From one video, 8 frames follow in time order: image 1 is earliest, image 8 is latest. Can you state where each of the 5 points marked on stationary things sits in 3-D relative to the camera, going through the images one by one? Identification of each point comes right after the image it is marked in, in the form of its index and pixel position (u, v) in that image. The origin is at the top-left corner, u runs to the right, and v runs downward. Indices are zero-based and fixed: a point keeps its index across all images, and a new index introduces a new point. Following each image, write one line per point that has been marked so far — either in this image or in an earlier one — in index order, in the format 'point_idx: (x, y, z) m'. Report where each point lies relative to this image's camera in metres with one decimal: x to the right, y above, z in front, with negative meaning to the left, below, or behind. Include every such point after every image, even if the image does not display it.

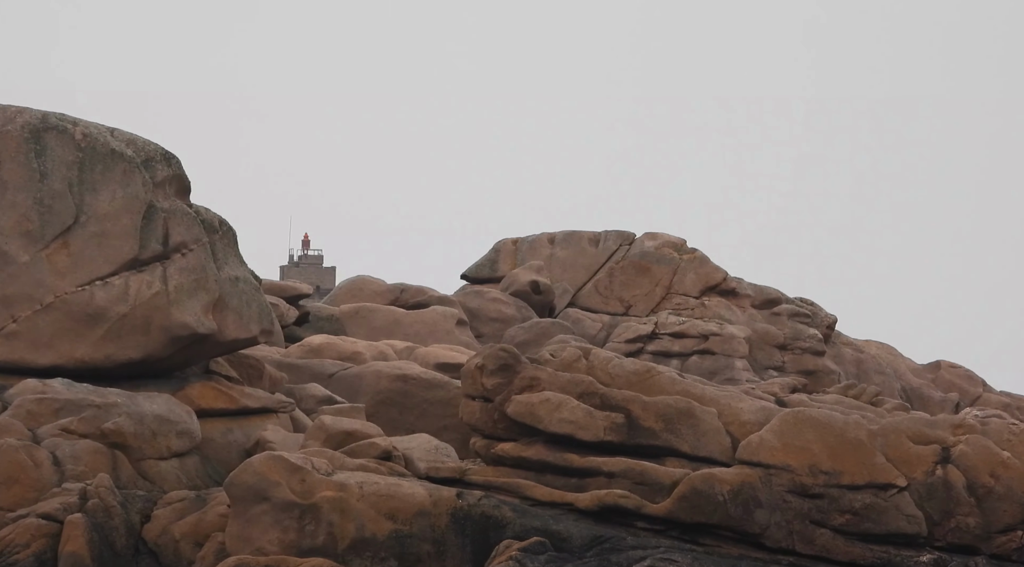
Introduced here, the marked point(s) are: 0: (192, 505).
0: (-3.1, -2.2, +13.4) m
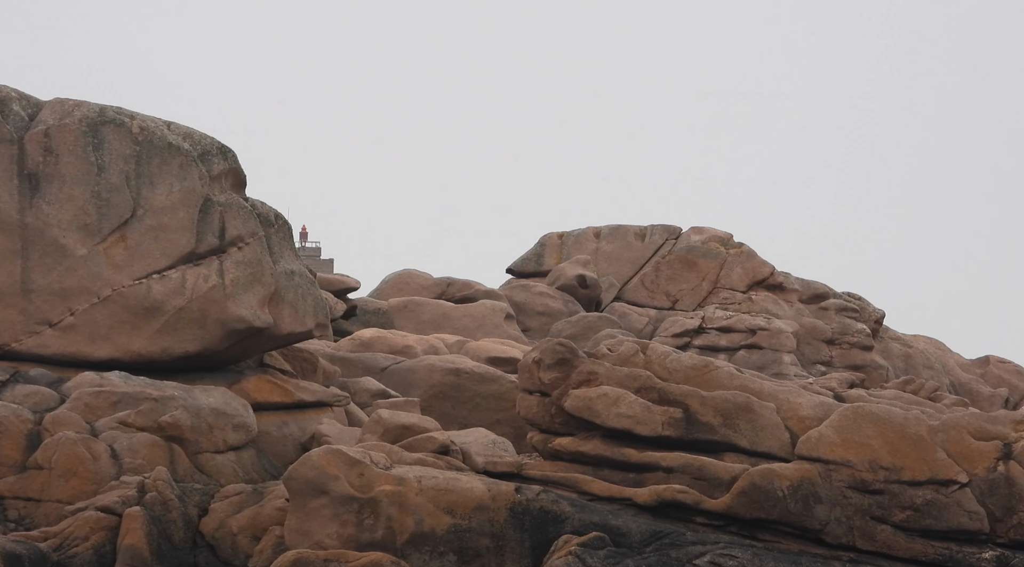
0: (-2.6, -2.1, +13.5) m
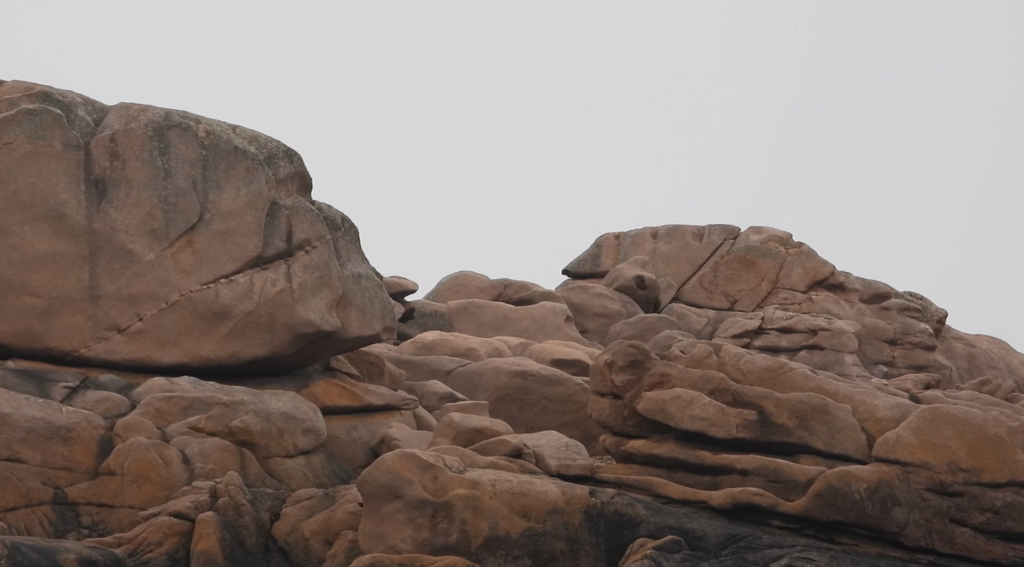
0: (-1.9, -2.1, +13.4) m
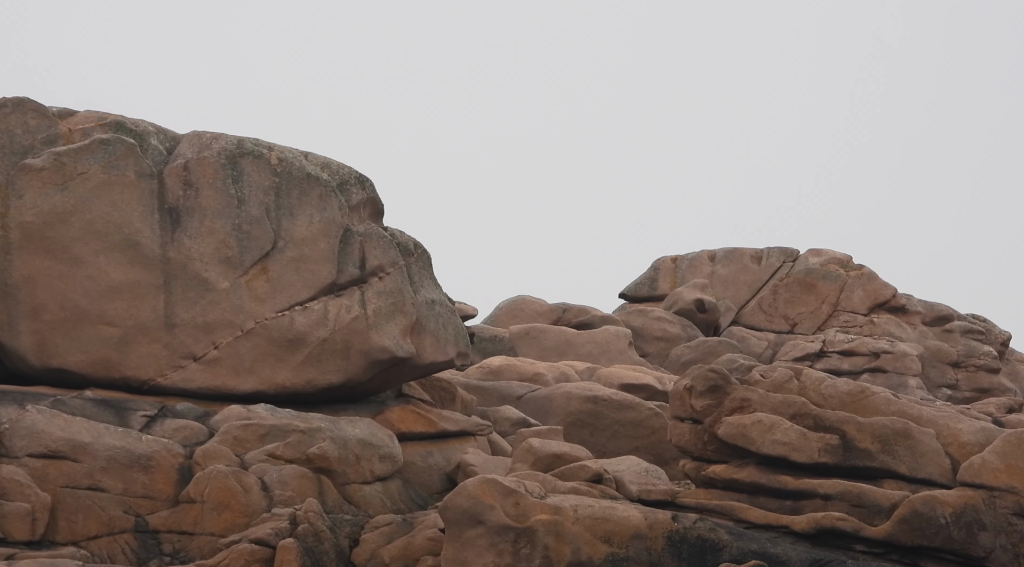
0: (-1.1, -2.4, +13.4) m
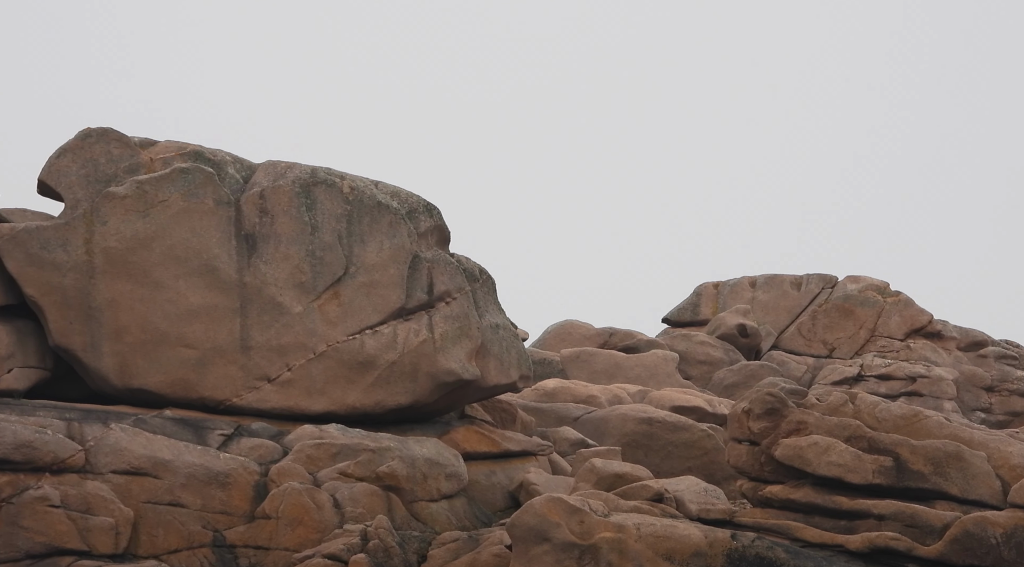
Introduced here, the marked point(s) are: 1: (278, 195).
0: (-0.5, -2.6, +13.9) m
1: (-2.4, +0.9, +14.4) m
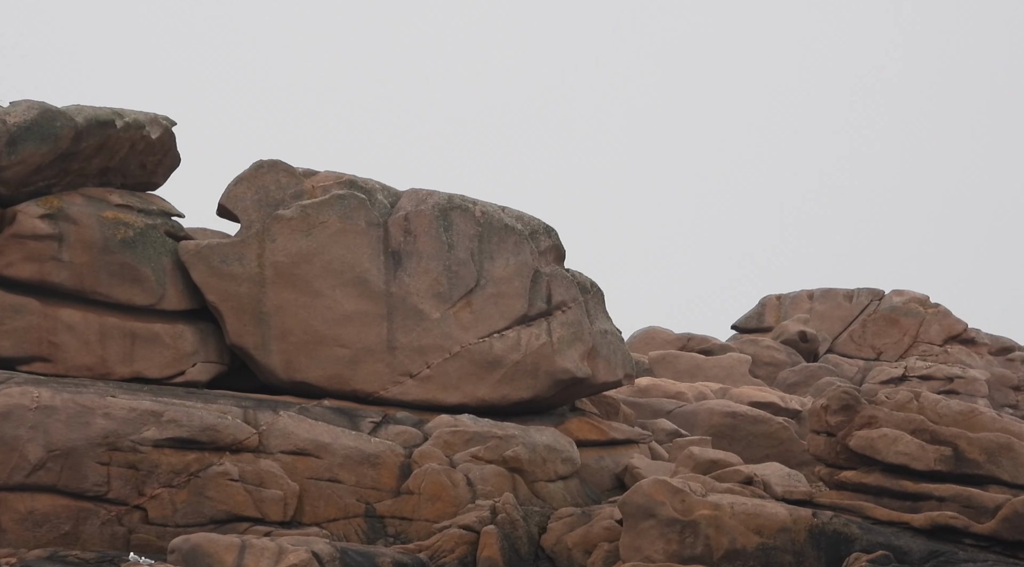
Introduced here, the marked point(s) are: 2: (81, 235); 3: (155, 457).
0: (+0.8, -2.8, +16.2) m
1: (-1.1, +0.8, +16.8) m
2: (-4.9, +0.6, +15.8) m
3: (-4.1, -2.0, +15.9) m
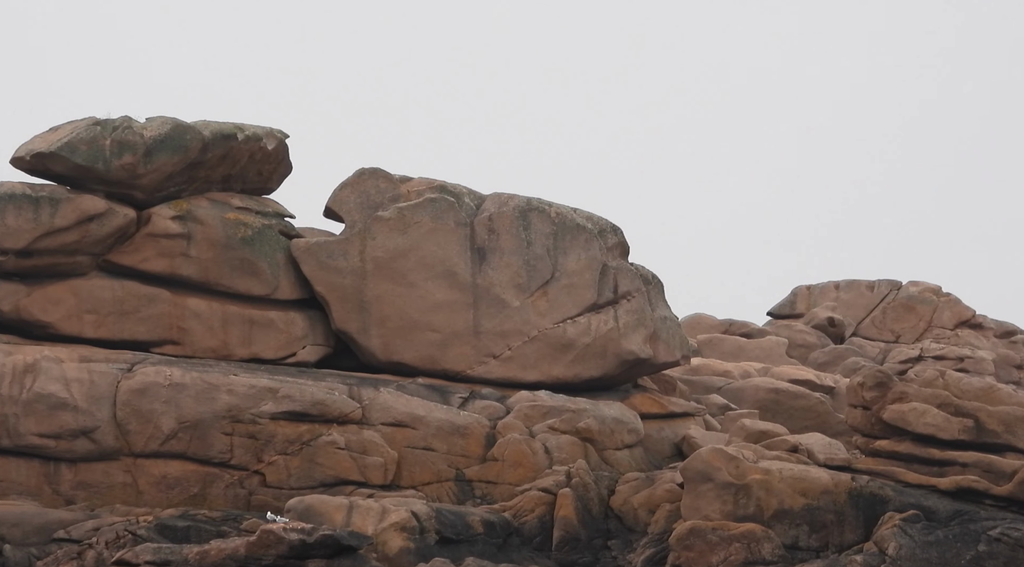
0: (+1.8, -2.7, +18.4) m
1: (-0.2, +0.9, +18.9) m
2: (-4.0, +0.7, +18.0) m
3: (-3.2, -1.9, +18.1) m
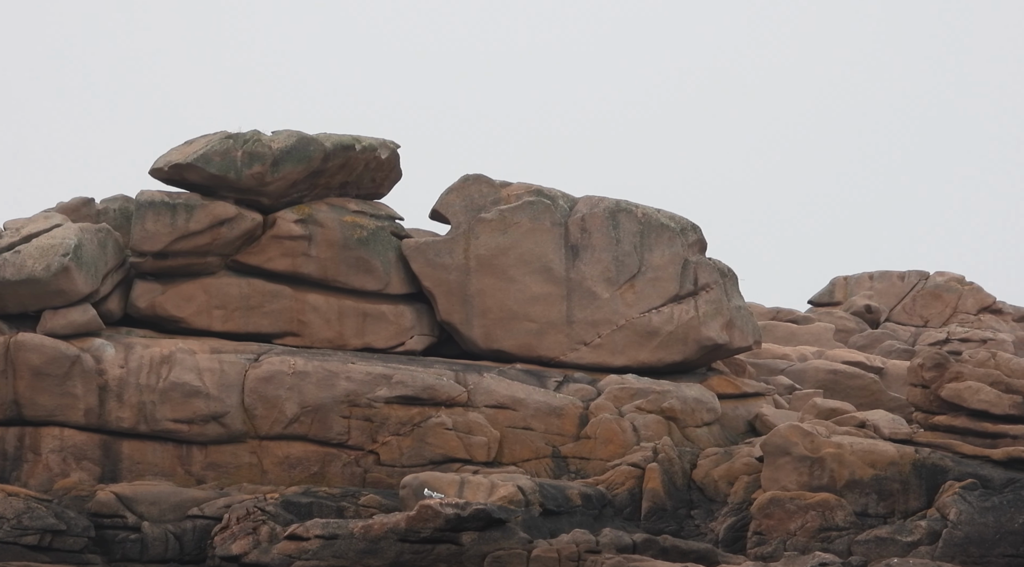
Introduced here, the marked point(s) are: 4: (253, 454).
0: (+3.1, -2.6, +20.2) m
1: (+1.1, +1.0, +20.7) m
2: (-2.7, +0.7, +19.8) m
3: (-1.8, -1.9, +19.9) m
4: (-3.7, -2.5, +19.9) m
